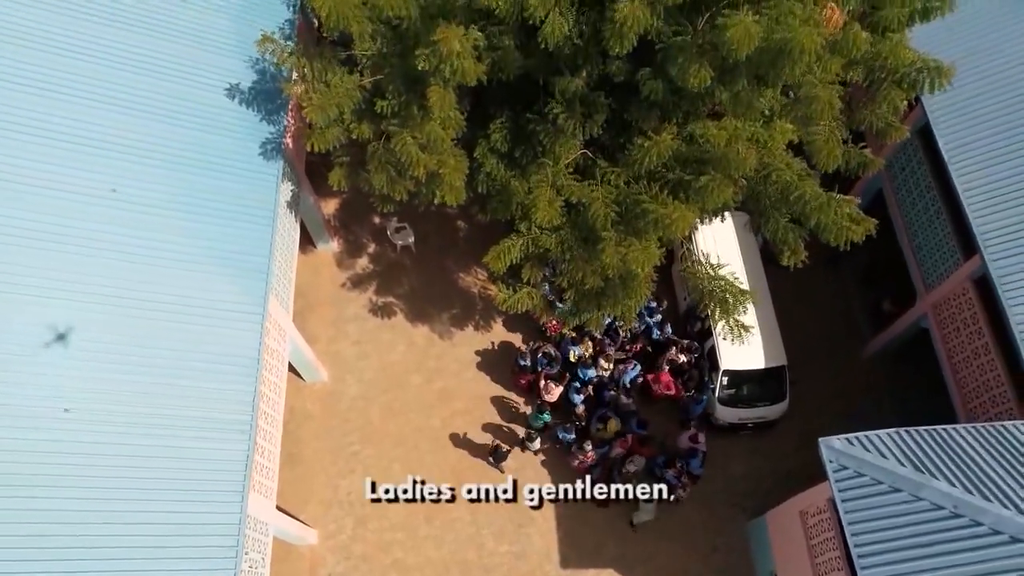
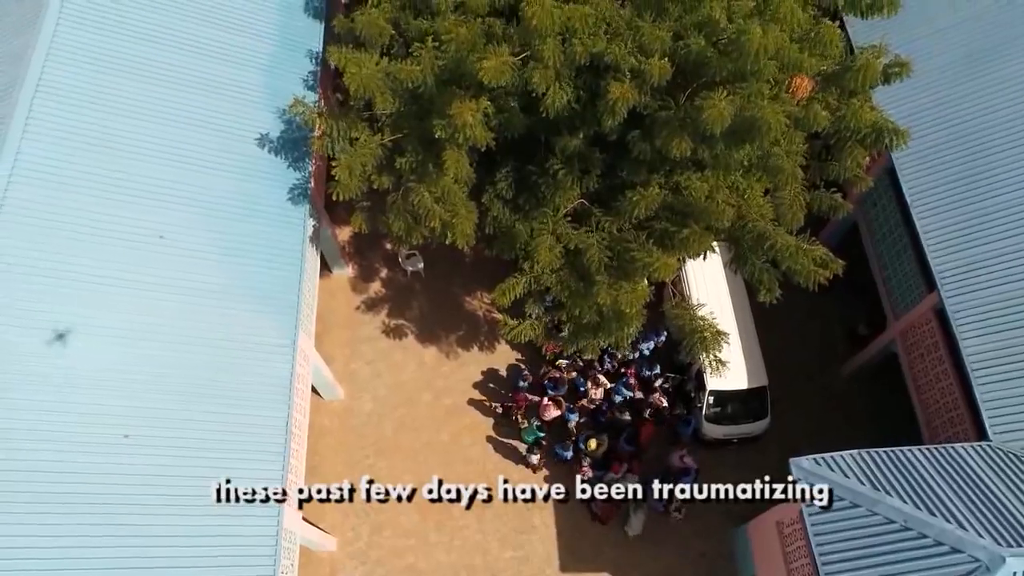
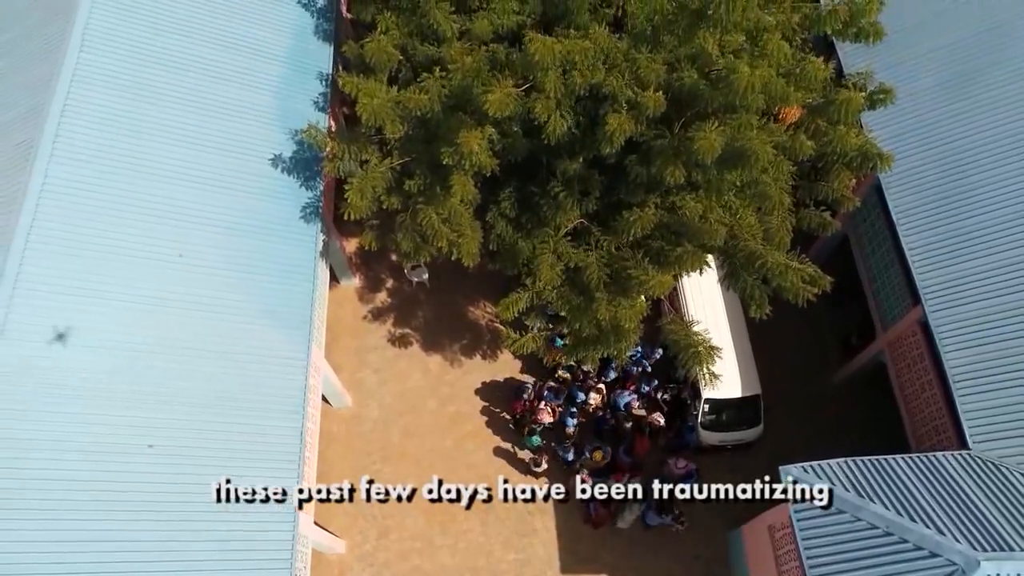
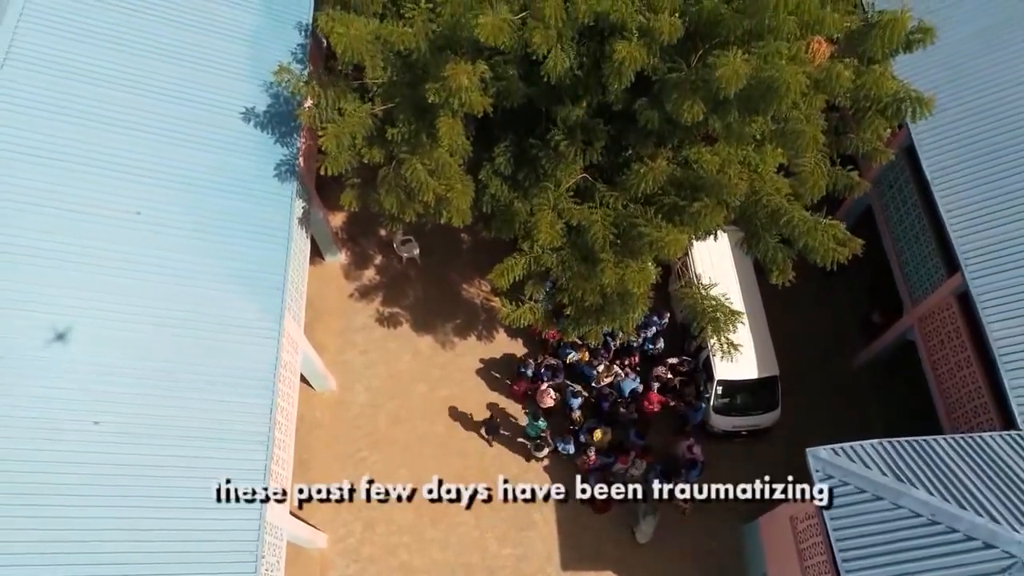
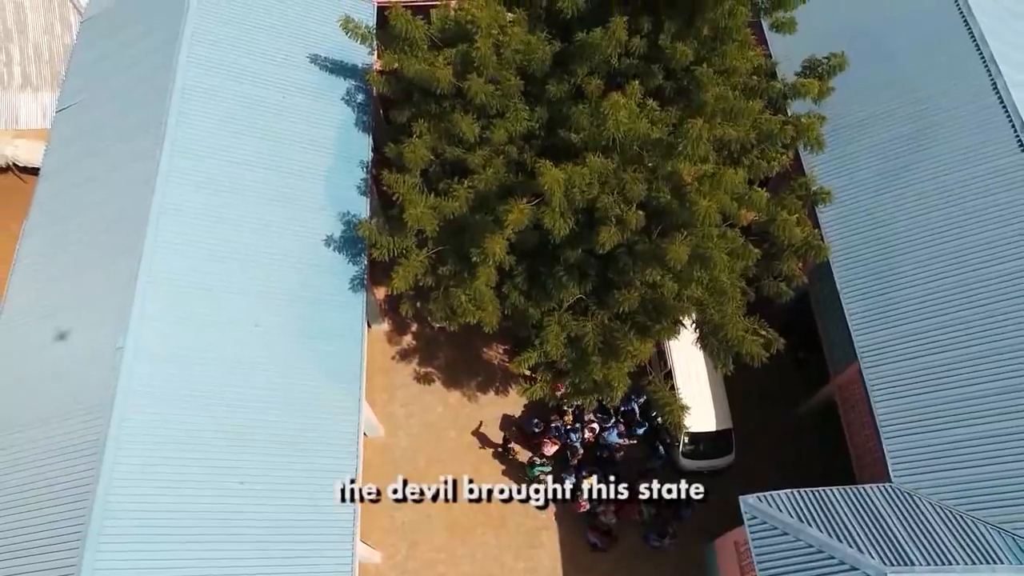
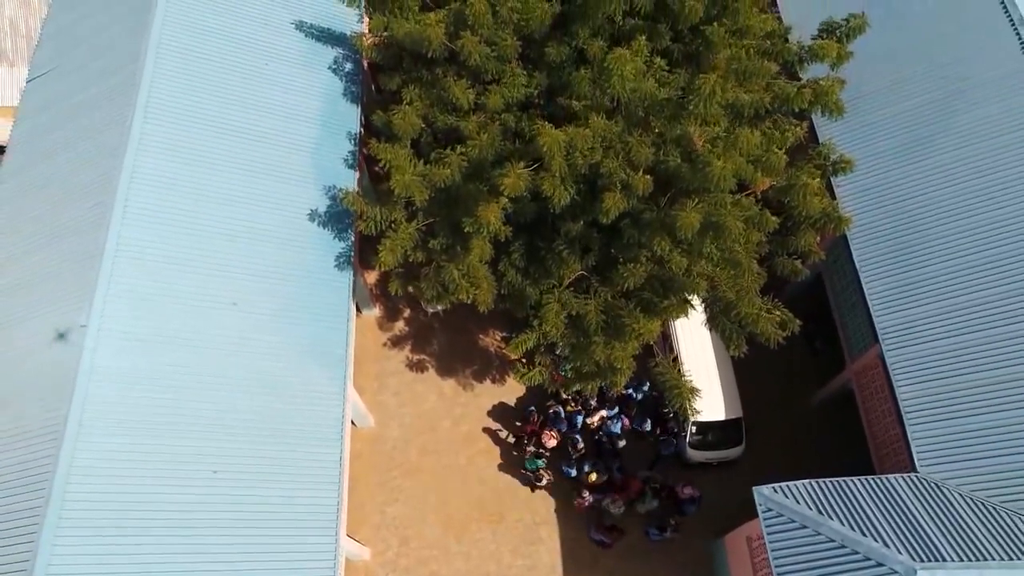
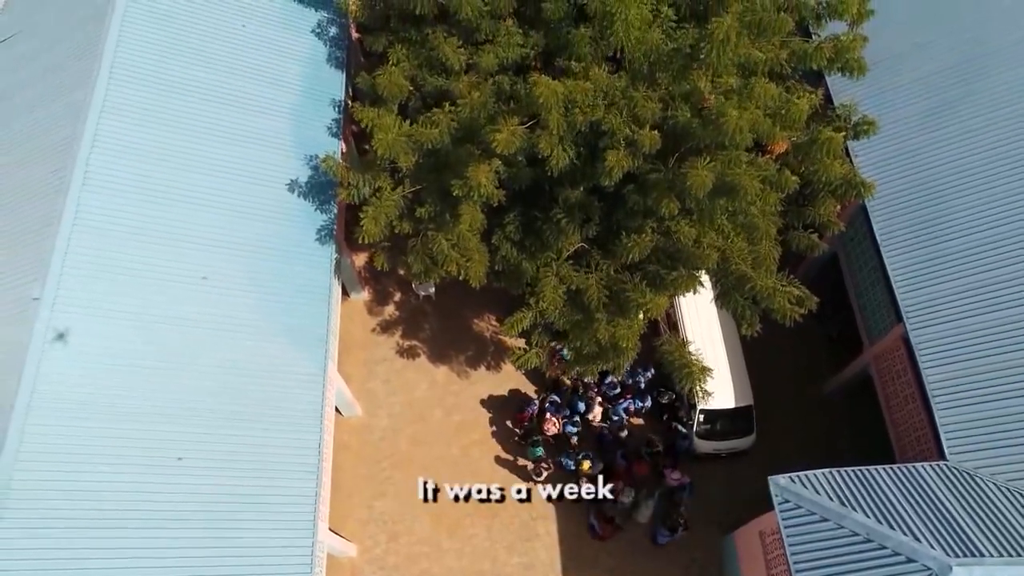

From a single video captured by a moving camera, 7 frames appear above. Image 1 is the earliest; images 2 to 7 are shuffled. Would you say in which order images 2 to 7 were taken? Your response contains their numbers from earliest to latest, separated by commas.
4, 2, 3, 7, 6, 5
